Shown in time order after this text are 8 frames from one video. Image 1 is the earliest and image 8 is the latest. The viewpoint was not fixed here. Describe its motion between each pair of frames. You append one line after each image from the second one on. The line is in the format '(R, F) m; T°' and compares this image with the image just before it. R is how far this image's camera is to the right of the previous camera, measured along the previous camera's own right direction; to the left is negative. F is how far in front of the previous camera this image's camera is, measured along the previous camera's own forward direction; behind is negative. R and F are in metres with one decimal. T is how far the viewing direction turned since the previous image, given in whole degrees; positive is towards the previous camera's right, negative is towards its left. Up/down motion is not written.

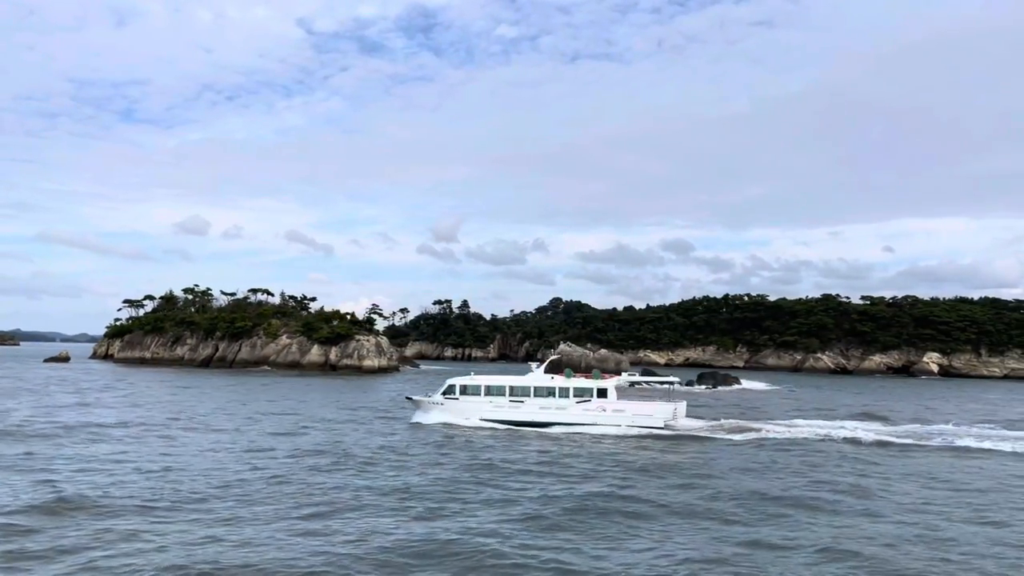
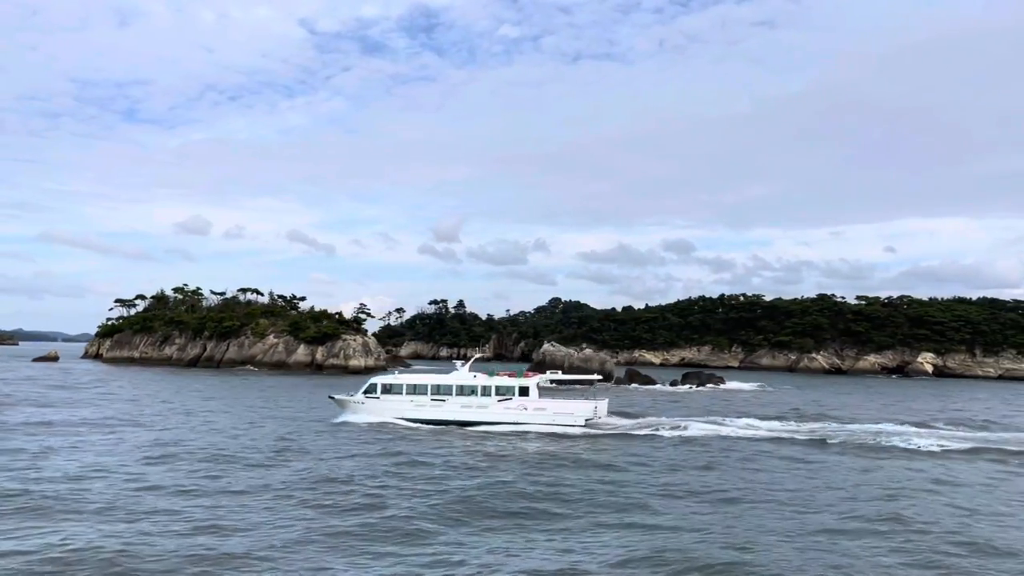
(+1.5, +0.2) m; 0°
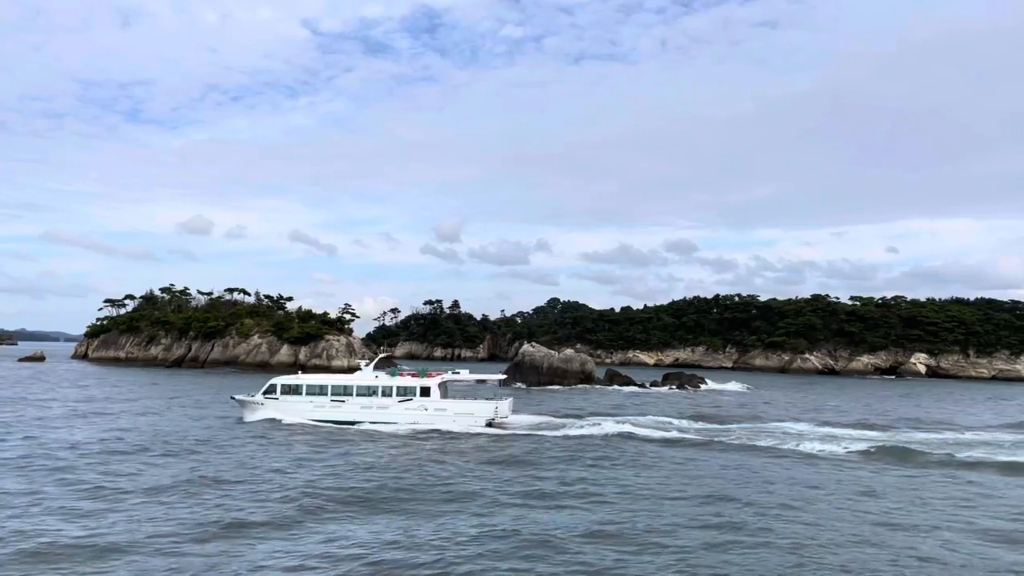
(+1.8, +0.3) m; 0°
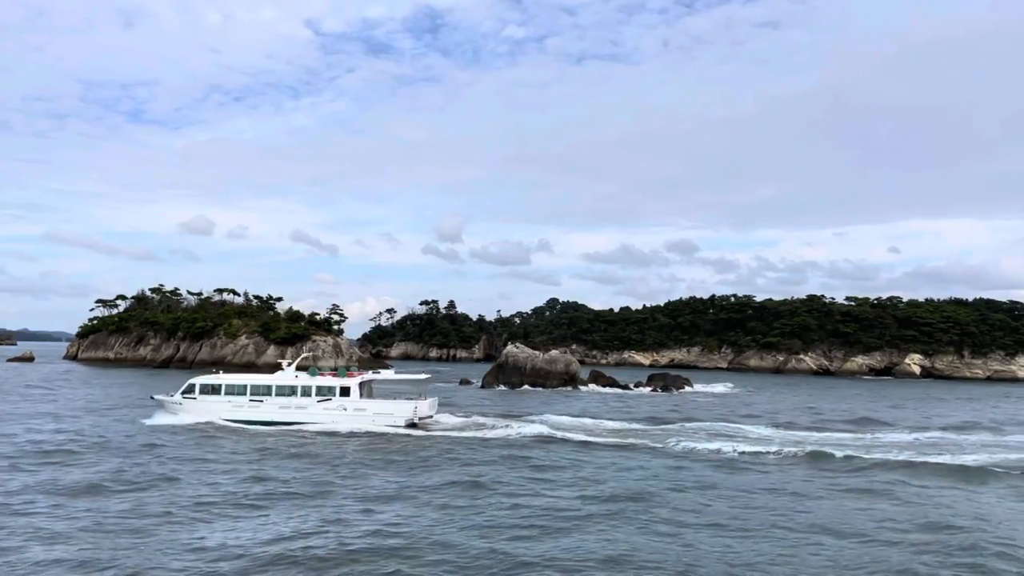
(+1.5, +0.2) m; 0°
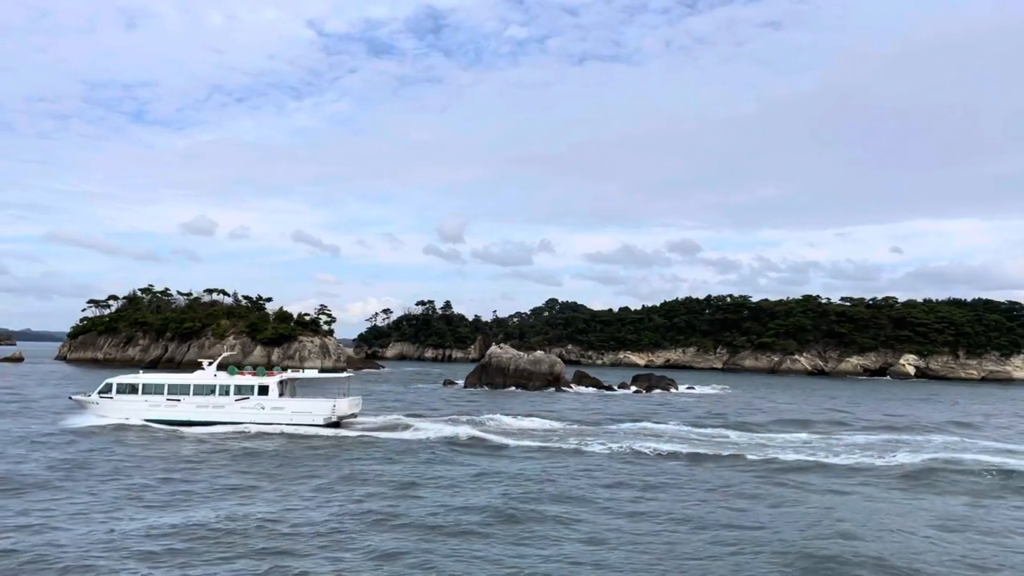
(+1.4, +0.3) m; 0°
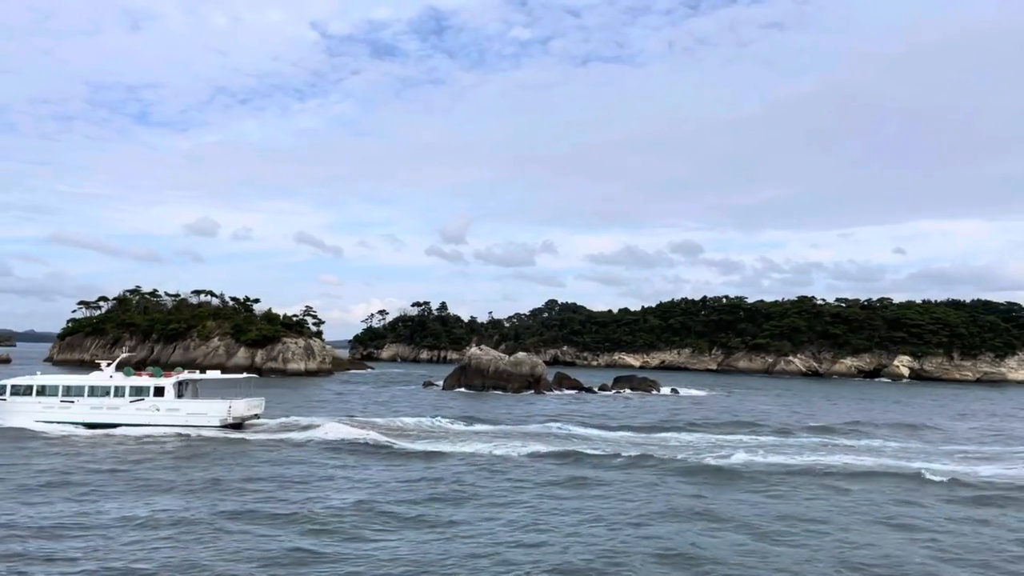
(+1.8, +0.3) m; 0°
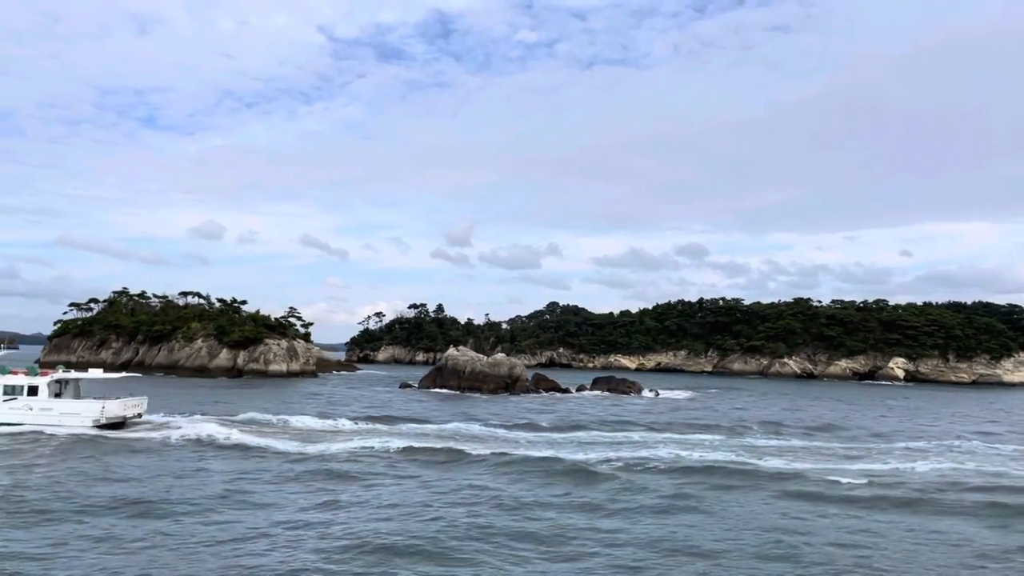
(+2.2, +0.3) m; 0°
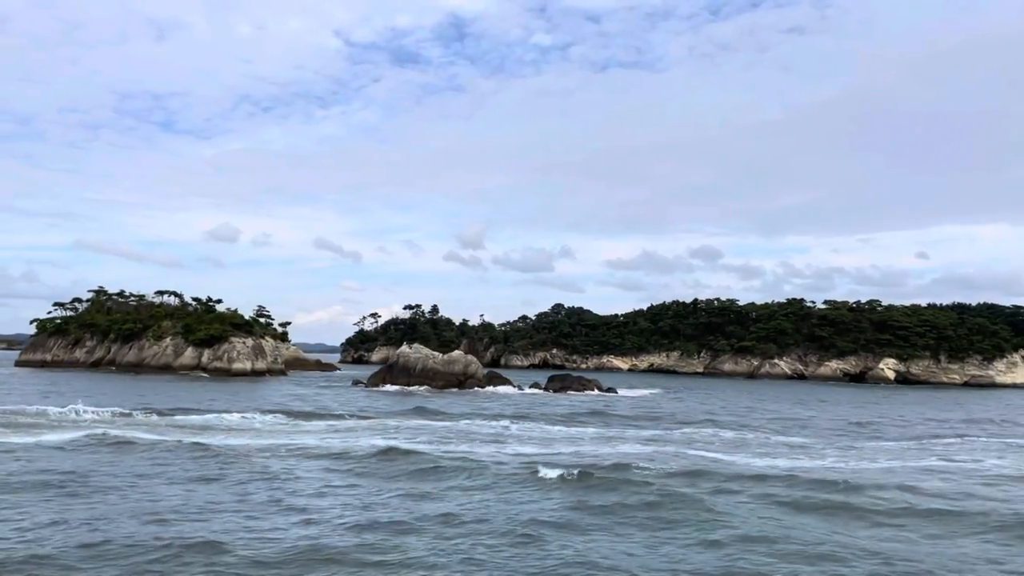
(+4.7, +0.4) m; -1°
